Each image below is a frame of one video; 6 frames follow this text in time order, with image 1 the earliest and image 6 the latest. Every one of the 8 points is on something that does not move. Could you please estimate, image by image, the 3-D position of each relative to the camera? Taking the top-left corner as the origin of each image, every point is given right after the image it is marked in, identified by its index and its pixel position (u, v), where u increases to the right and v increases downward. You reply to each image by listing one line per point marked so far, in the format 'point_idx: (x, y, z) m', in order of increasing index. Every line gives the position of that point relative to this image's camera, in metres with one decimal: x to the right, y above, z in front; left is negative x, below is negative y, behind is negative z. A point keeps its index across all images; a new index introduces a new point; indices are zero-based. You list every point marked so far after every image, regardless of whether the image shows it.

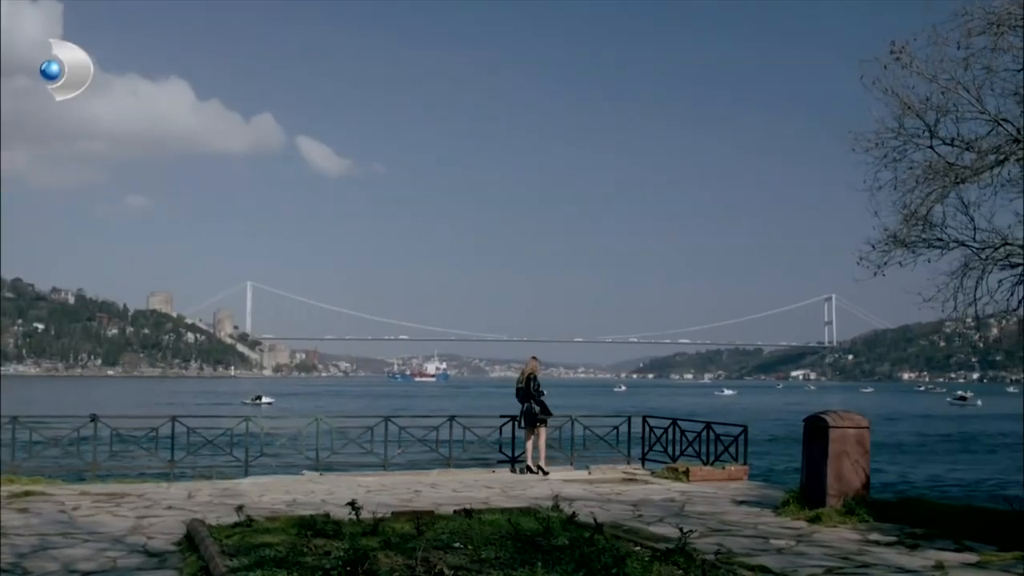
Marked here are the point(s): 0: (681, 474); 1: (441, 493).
0: (+2.1, -2.3, +13.1) m
1: (-0.8, -2.3, +11.6) m
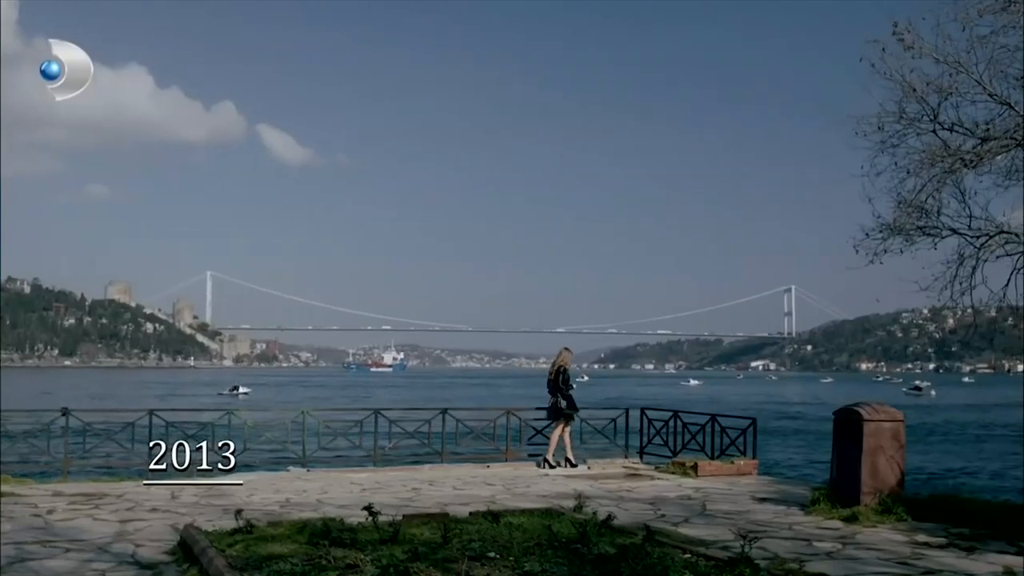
0: (+2.1, -2.2, +12.5) m
1: (-0.7, -2.1, +10.9) m
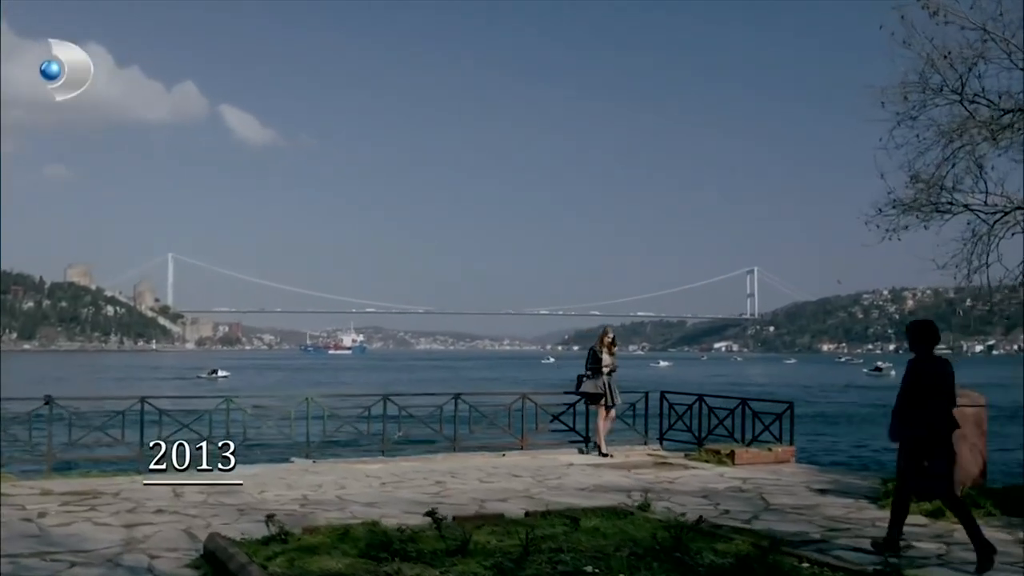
0: (+2.4, -1.9, +11.7) m
1: (-0.4, -1.9, +10.0) m
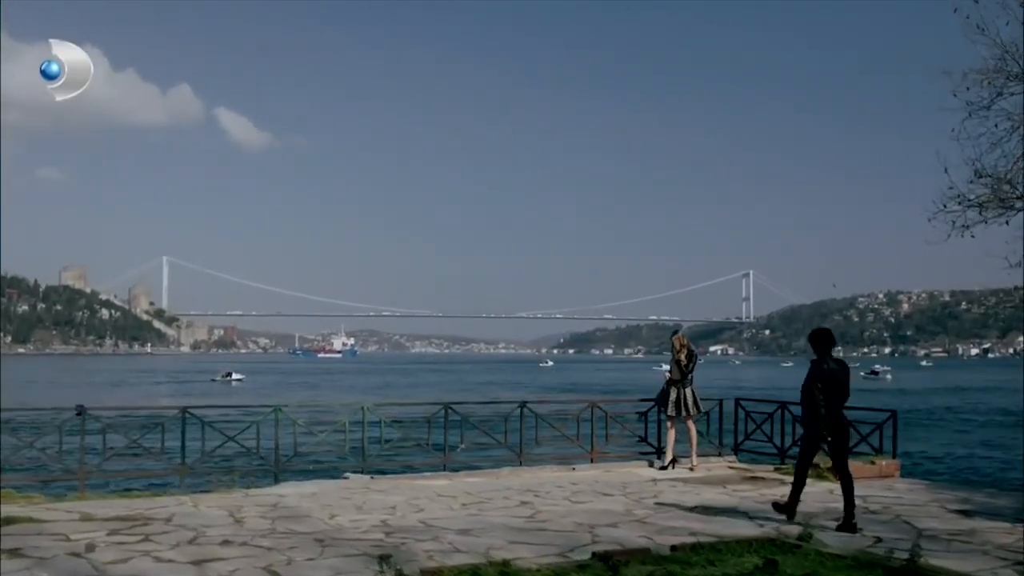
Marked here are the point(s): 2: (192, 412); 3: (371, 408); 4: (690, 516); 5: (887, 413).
0: (+3.2, -1.9, +10.6) m
1: (+0.4, -1.8, +8.9) m
2: (-3.0, -1.2, +9.8) m
3: (-1.5, -1.2, +10.8) m
4: (+1.4, -1.8, +8.2) m
5: (+4.0, -1.4, +11.4) m
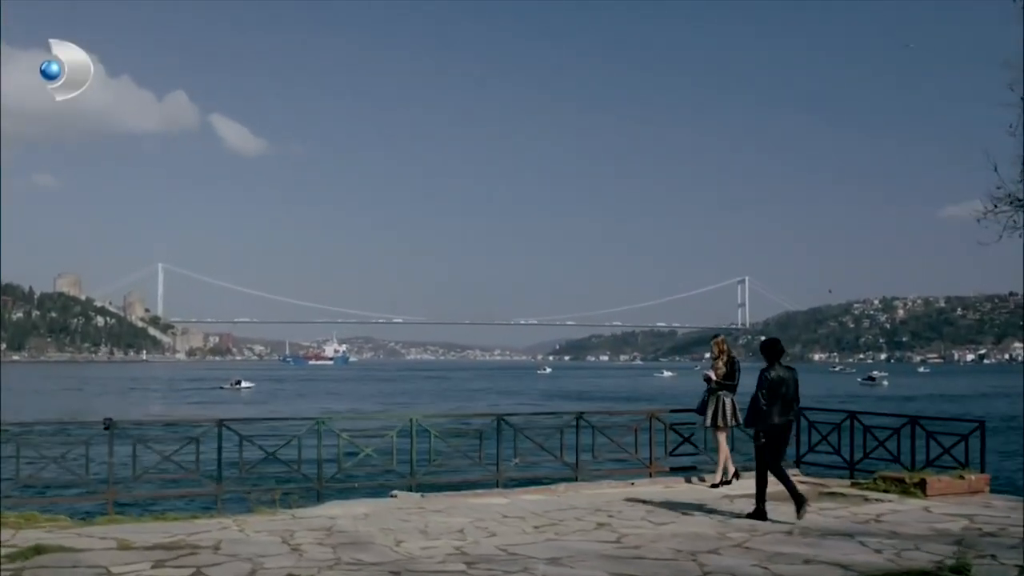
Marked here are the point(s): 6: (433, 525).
0: (+3.7, -1.9, +9.8) m
1: (+1.0, -1.8, +8.1) m
2: (-2.4, -1.2, +8.9) m
3: (-0.9, -1.2, +10.0) m
4: (+2.0, -1.8, +7.3) m
5: (+4.6, -1.4, +10.6) m
6: (-0.6, -1.7, +7.7) m
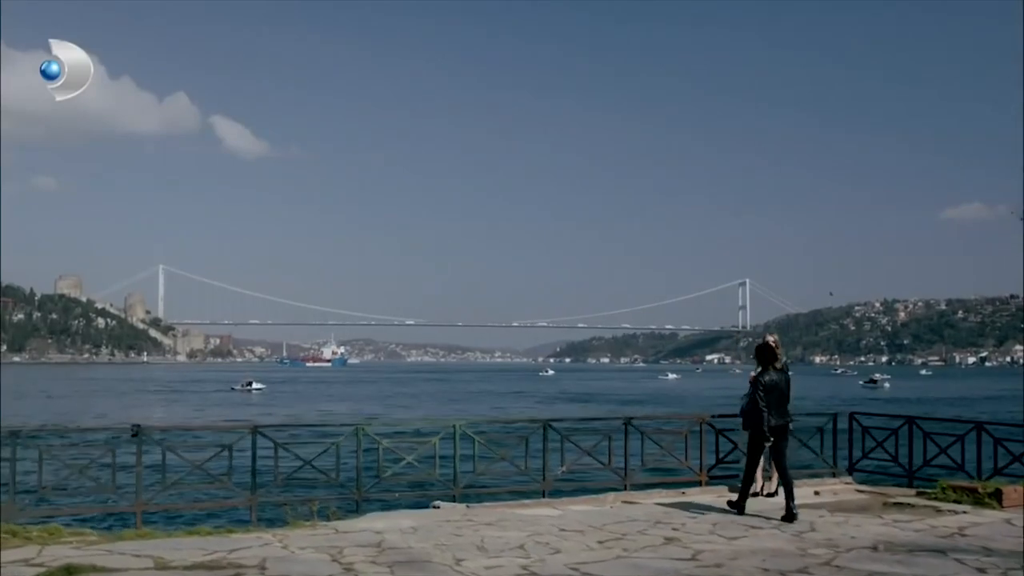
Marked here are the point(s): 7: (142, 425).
0: (+4.2, -1.8, +9.2) m
1: (+1.4, -1.8, +7.5) m
2: (-2.0, -1.1, +8.4) m
3: (-0.5, -1.2, +9.4) m
4: (+2.4, -1.7, +6.8) m
5: (+5.0, -1.3, +10.0) m
6: (-0.2, -1.7, +7.1) m
7: (-2.8, -1.0, +8.0) m
